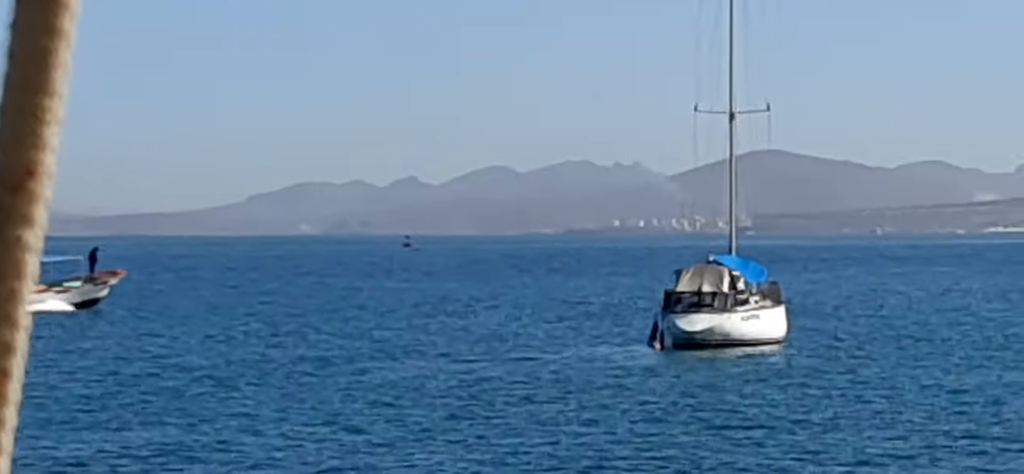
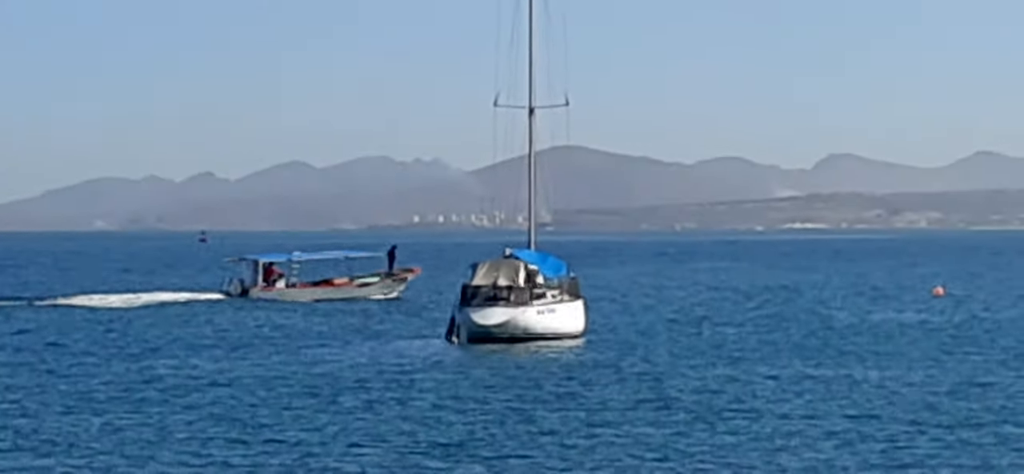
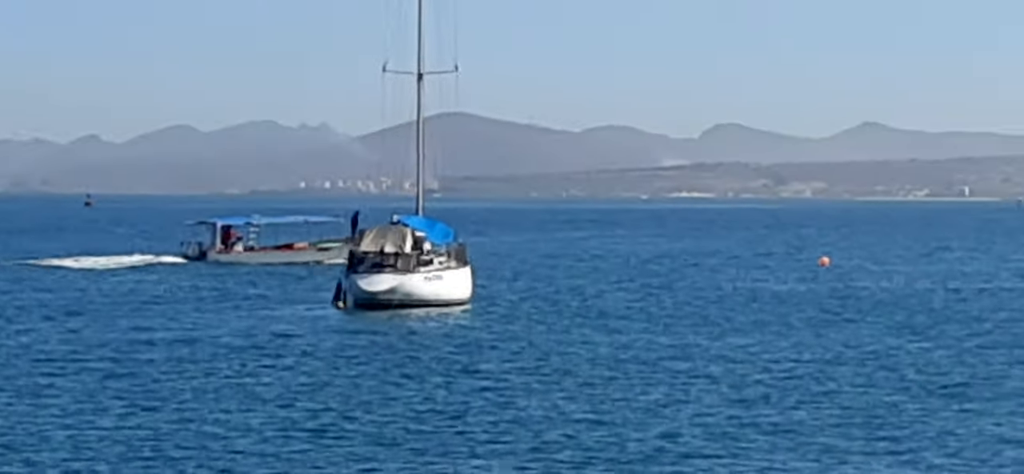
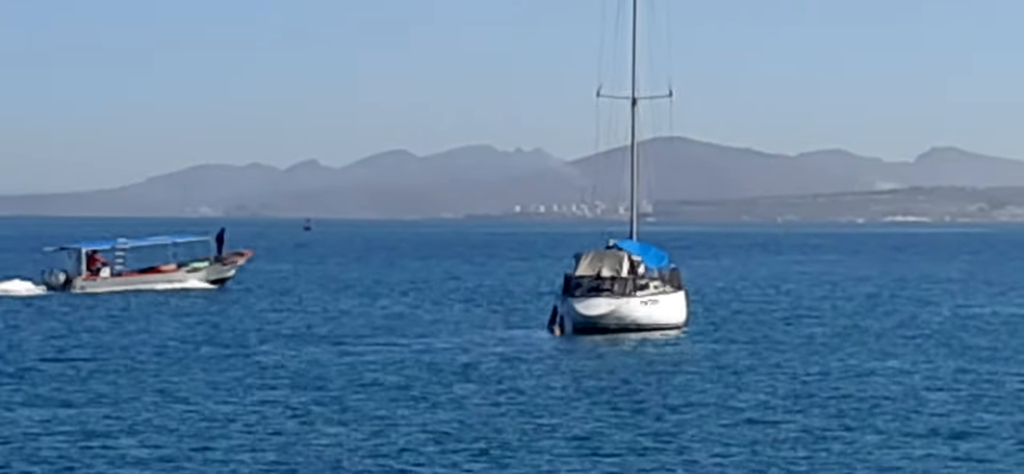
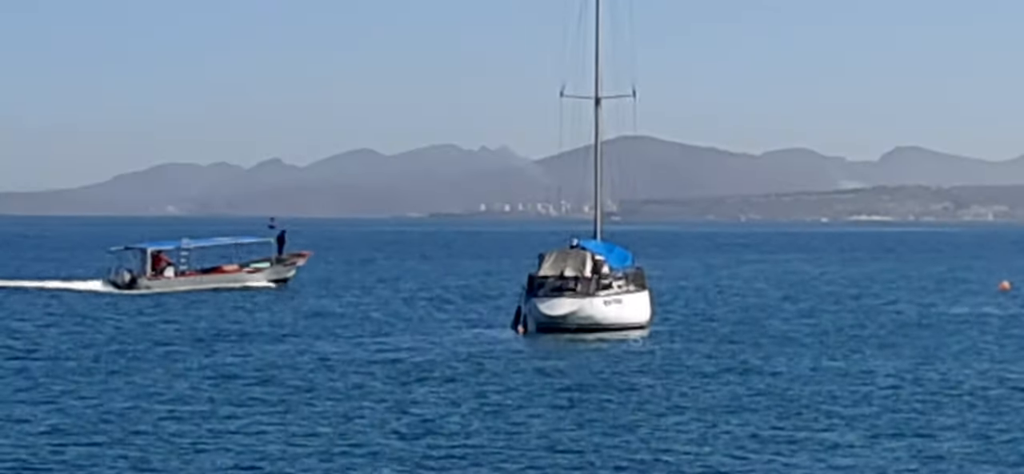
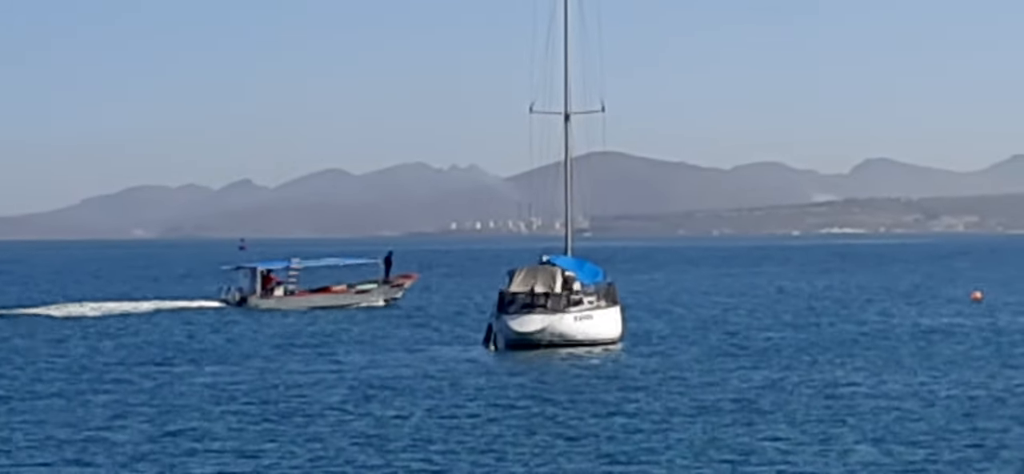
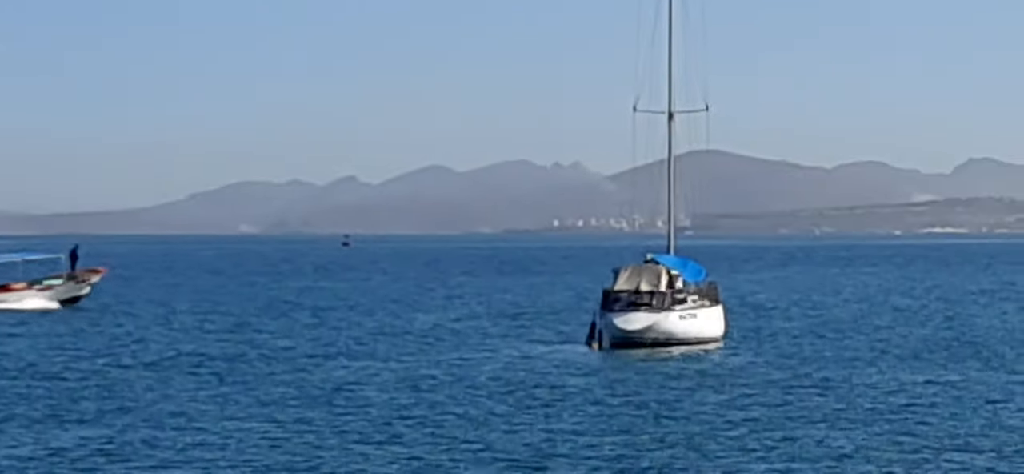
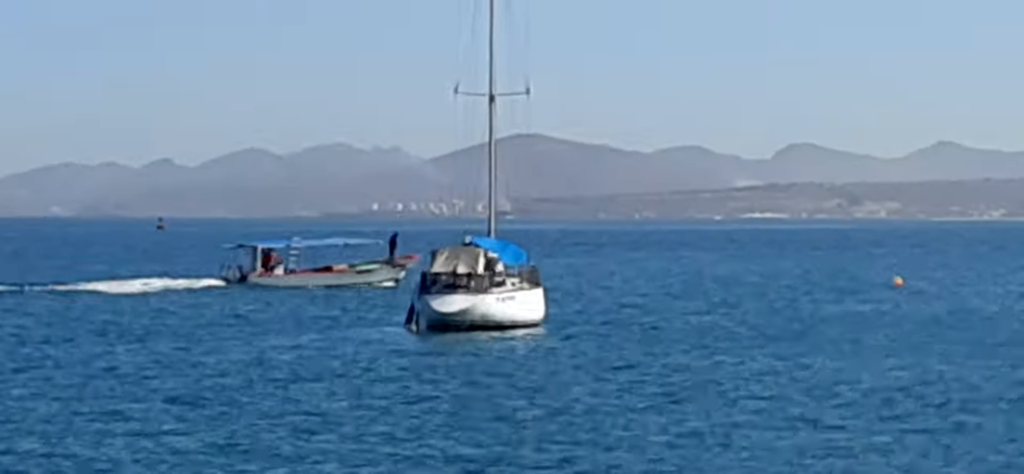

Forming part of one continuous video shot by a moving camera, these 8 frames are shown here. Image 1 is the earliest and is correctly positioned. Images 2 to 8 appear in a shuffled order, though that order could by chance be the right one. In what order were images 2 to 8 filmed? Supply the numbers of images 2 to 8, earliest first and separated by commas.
7, 4, 5, 6, 2, 8, 3
